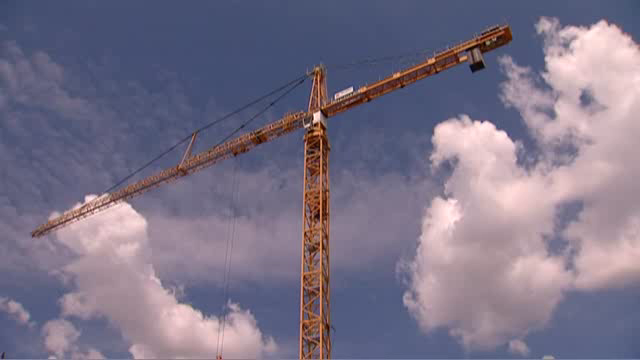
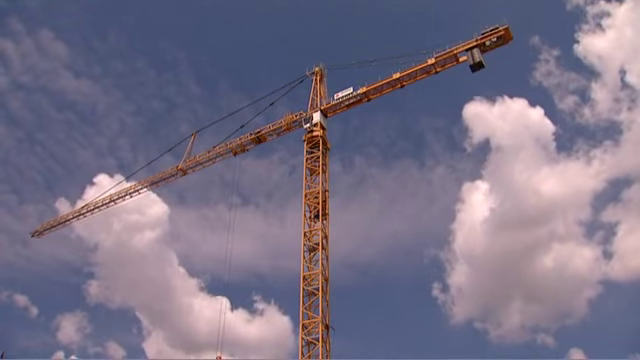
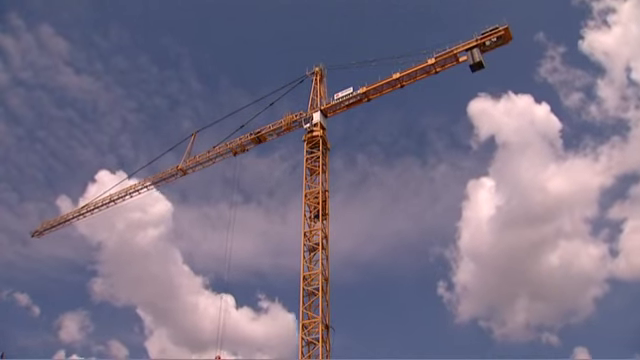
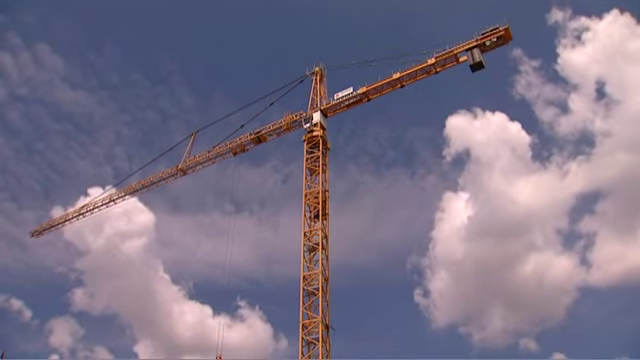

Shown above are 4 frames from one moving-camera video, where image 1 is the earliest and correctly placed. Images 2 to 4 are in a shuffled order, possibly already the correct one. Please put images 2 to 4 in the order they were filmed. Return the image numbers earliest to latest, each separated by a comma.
4, 2, 3
